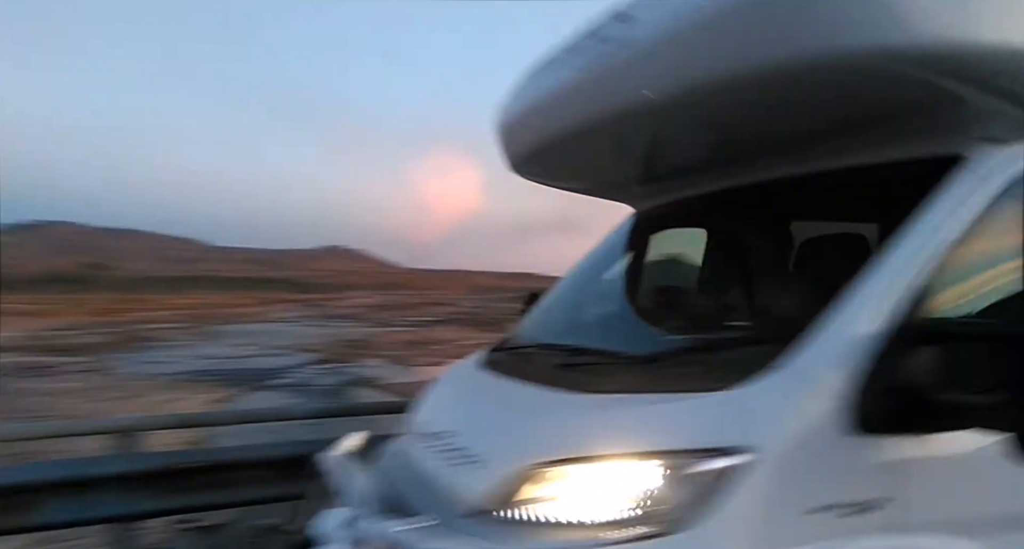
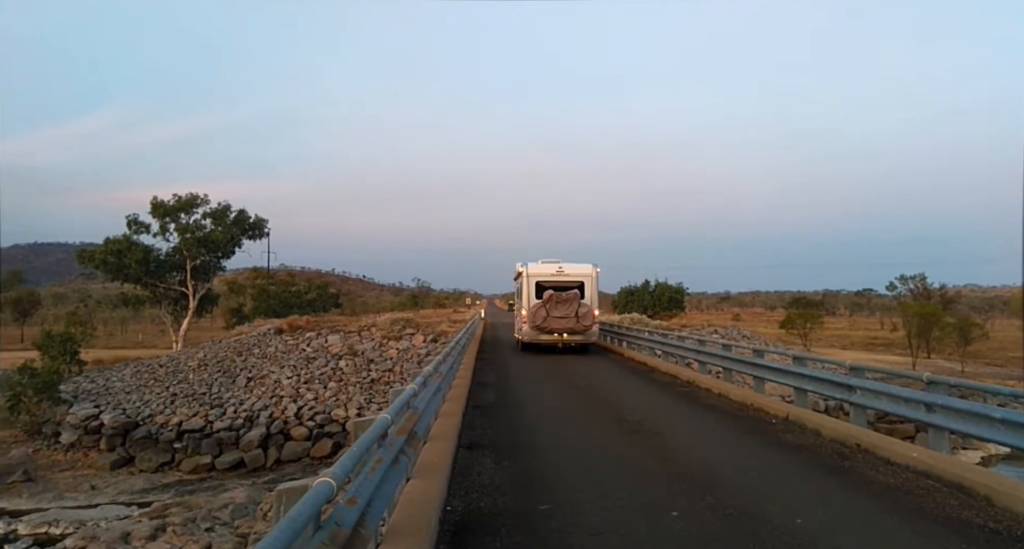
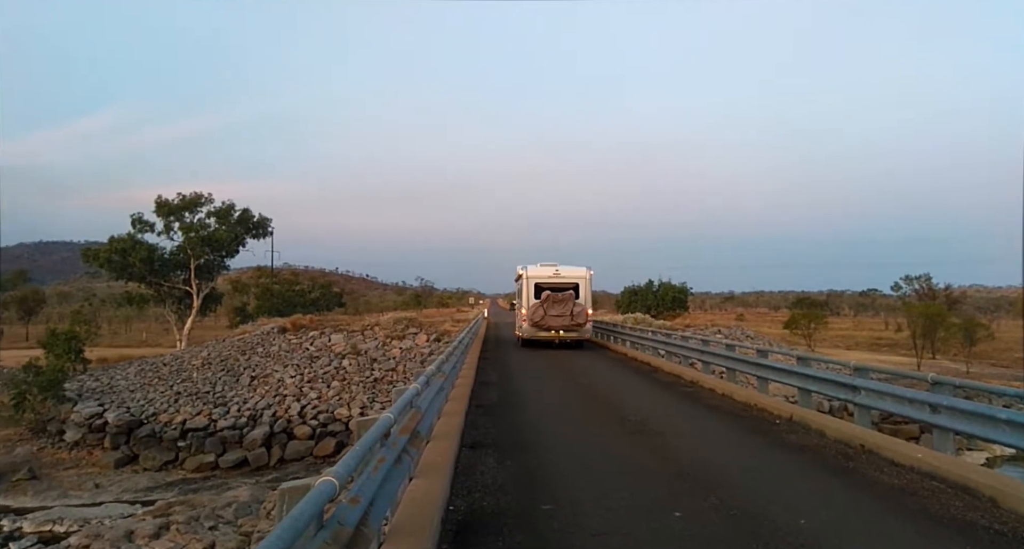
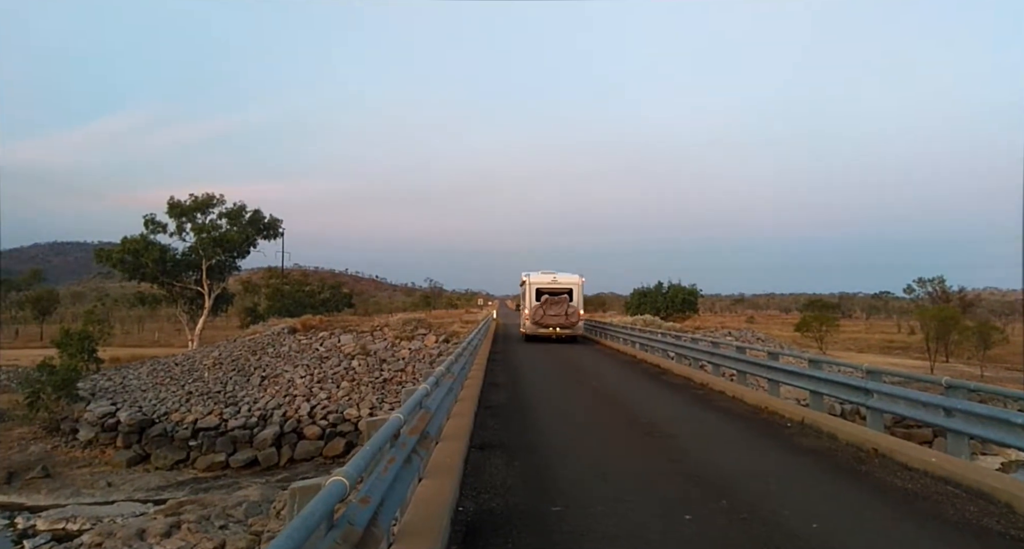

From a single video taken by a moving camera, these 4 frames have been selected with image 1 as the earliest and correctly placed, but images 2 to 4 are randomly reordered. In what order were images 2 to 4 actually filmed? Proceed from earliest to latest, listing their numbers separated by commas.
2, 3, 4
